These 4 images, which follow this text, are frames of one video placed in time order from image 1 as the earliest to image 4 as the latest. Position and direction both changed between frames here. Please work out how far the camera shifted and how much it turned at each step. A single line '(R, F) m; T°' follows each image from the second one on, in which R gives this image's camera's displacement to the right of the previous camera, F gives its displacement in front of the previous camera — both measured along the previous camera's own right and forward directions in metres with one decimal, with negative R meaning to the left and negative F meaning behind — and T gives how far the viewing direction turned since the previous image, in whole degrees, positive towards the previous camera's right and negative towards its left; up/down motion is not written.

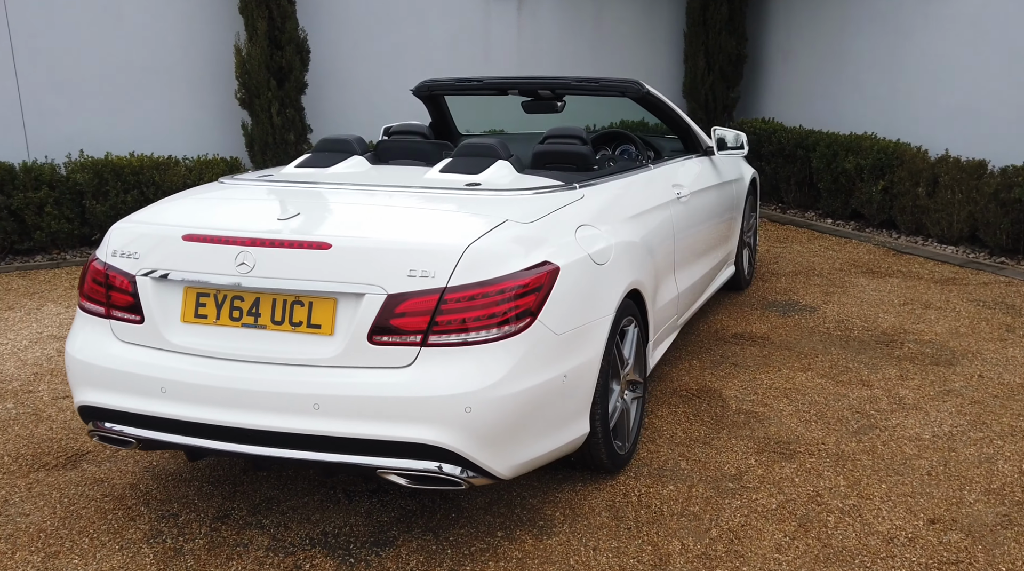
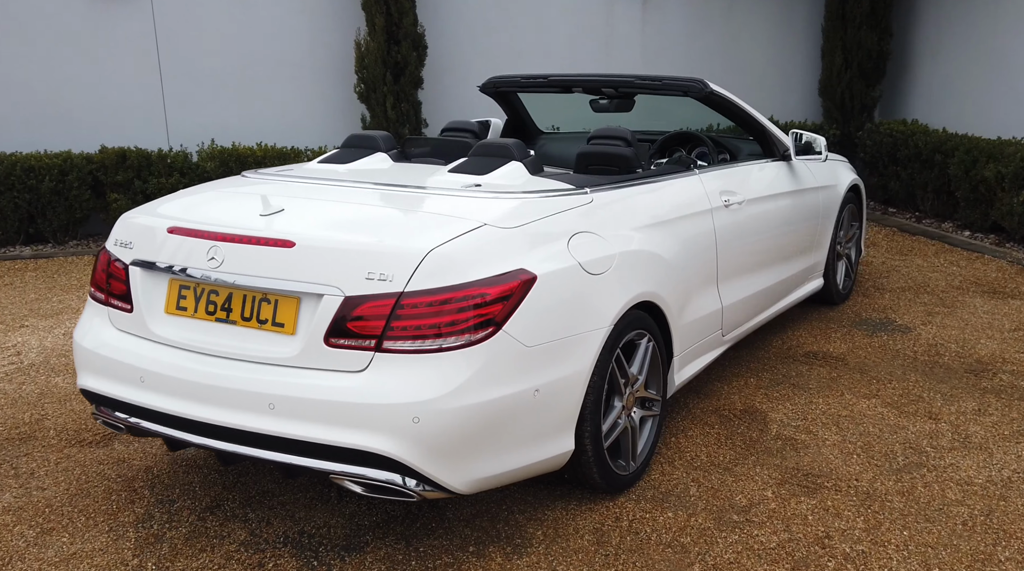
(+0.5, +0.1) m; -10°
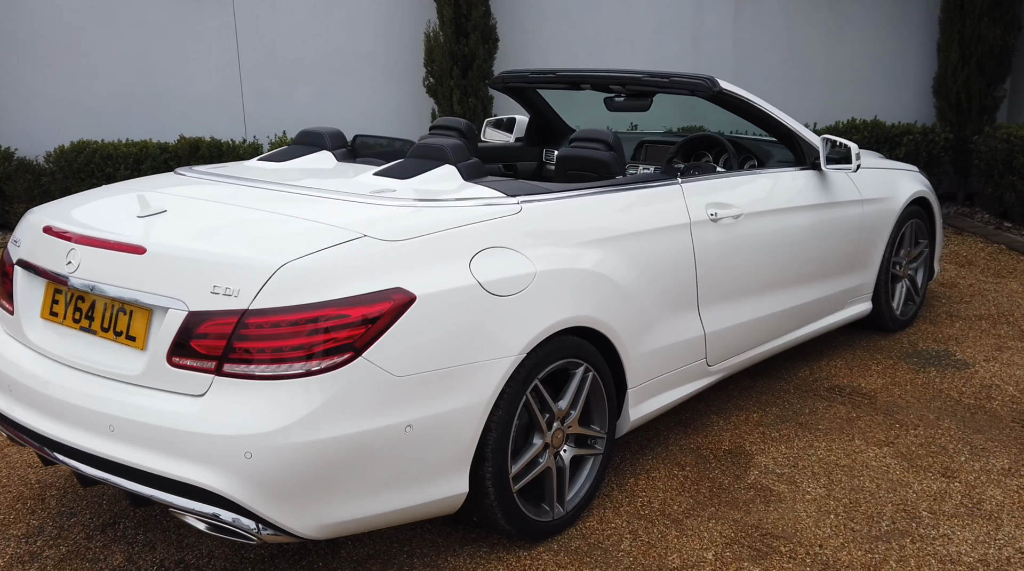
(+0.6, +0.3) m; -8°
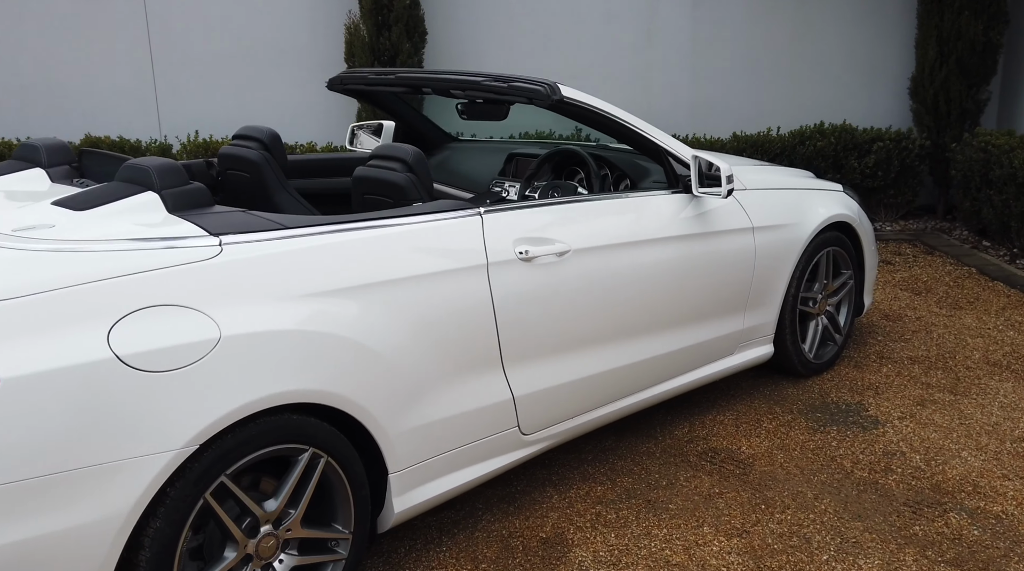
(+0.8, +0.6) m; -1°
